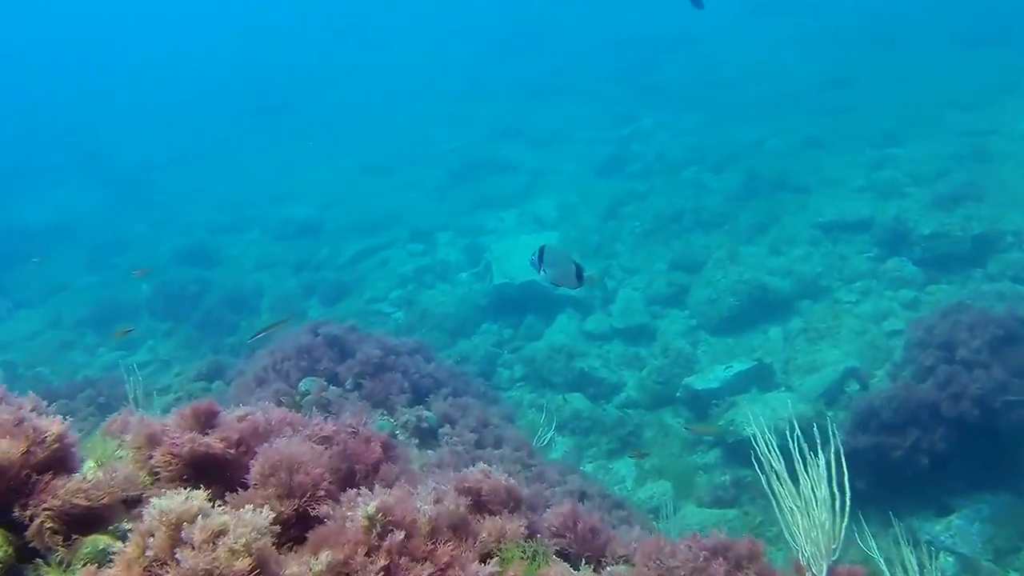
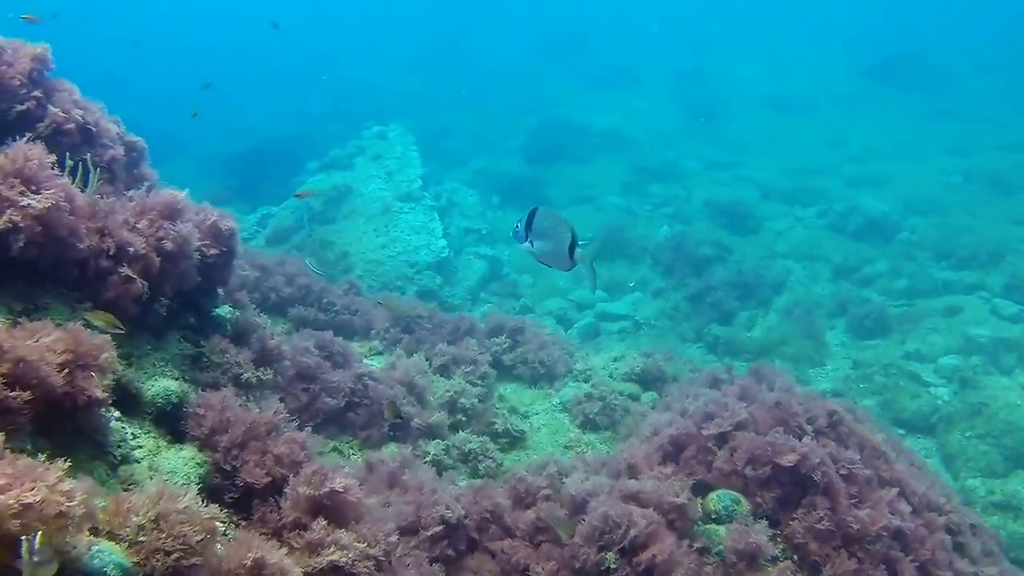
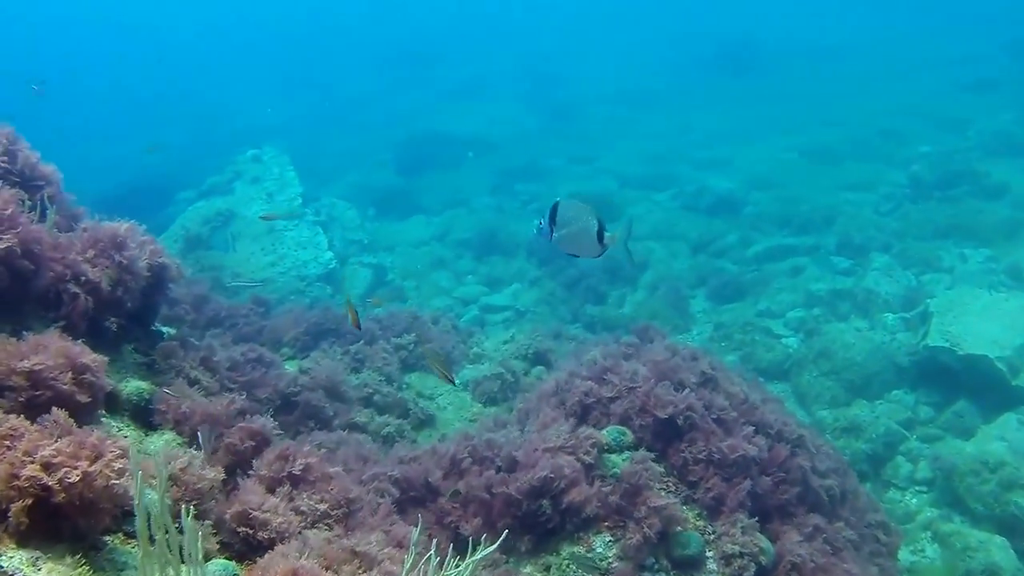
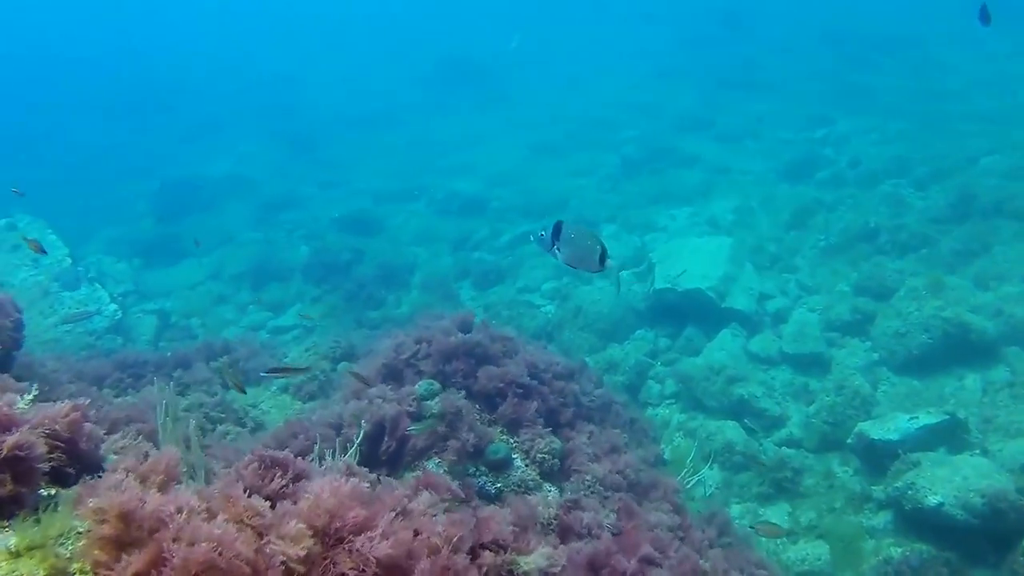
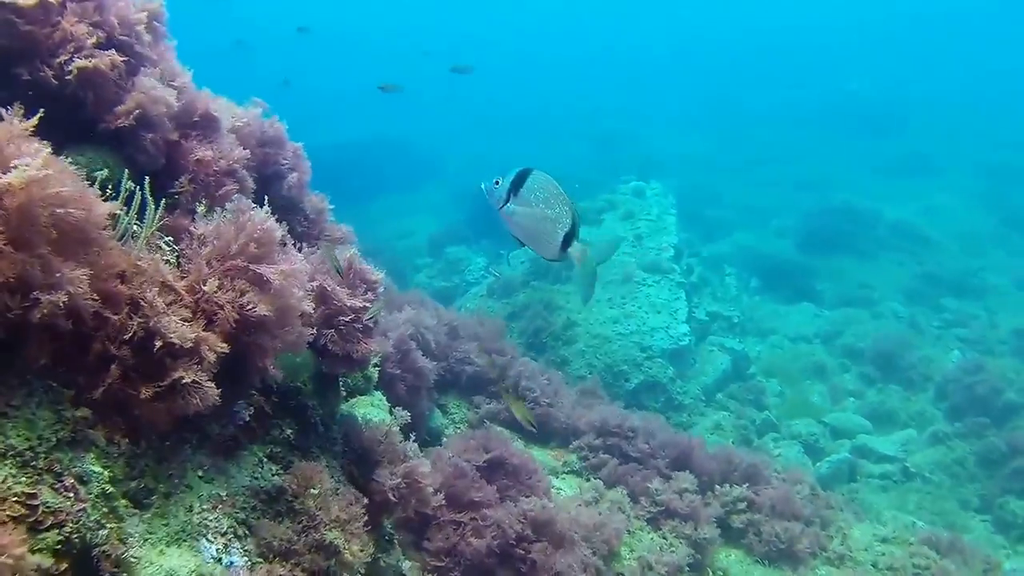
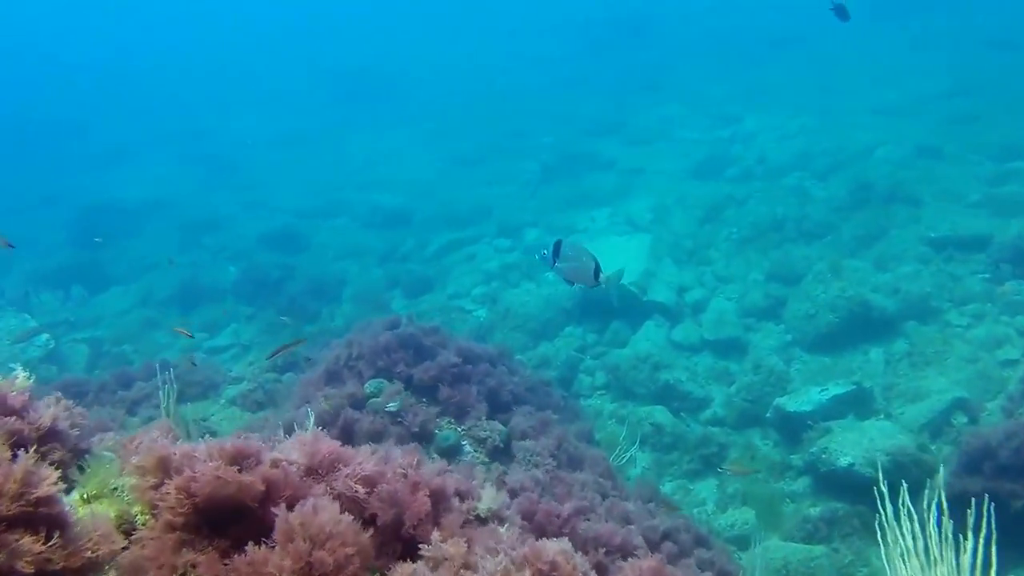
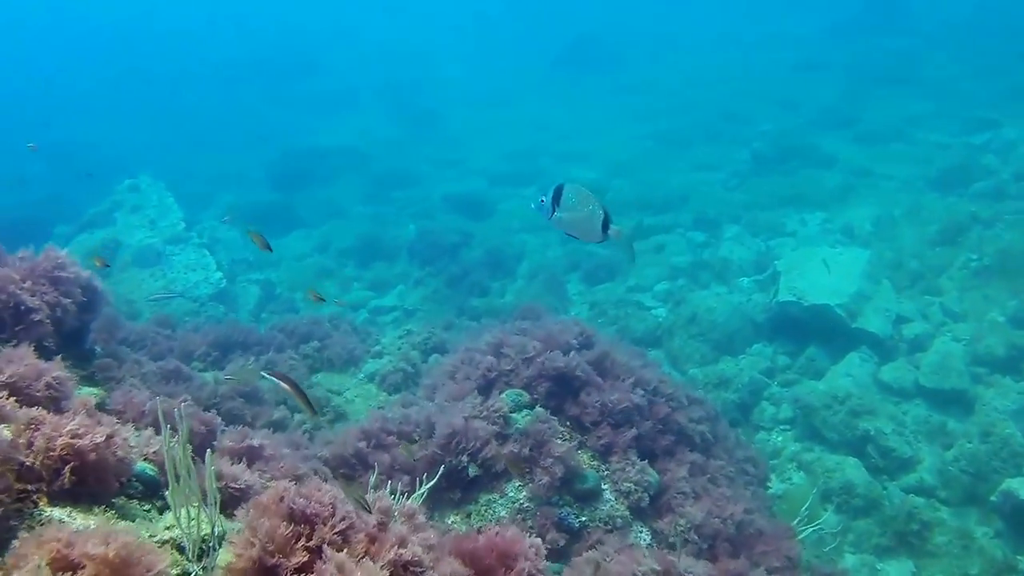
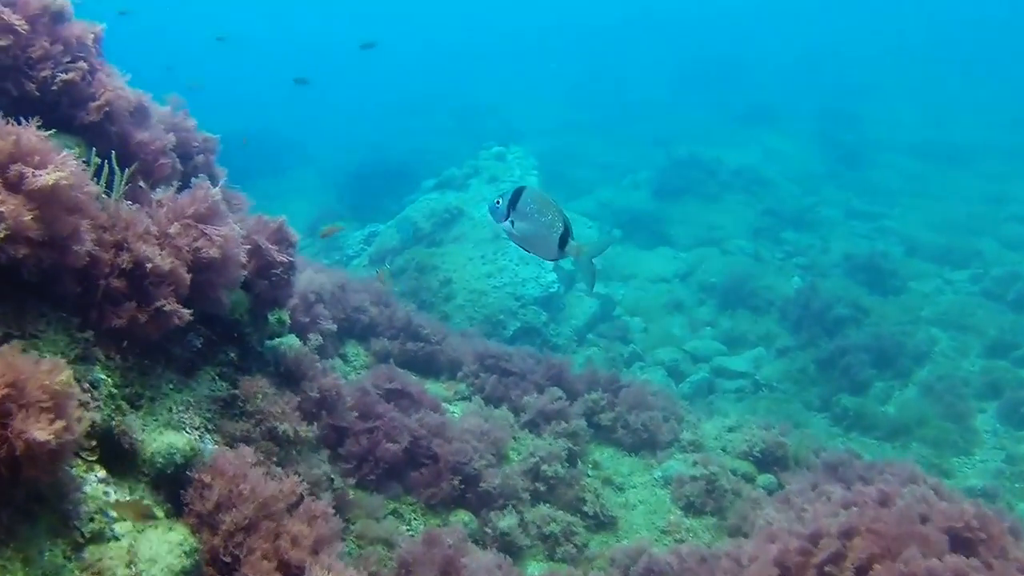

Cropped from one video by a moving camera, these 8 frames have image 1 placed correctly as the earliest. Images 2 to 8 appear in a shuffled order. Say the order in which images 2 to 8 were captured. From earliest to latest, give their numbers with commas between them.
6, 4, 7, 3, 2, 8, 5
